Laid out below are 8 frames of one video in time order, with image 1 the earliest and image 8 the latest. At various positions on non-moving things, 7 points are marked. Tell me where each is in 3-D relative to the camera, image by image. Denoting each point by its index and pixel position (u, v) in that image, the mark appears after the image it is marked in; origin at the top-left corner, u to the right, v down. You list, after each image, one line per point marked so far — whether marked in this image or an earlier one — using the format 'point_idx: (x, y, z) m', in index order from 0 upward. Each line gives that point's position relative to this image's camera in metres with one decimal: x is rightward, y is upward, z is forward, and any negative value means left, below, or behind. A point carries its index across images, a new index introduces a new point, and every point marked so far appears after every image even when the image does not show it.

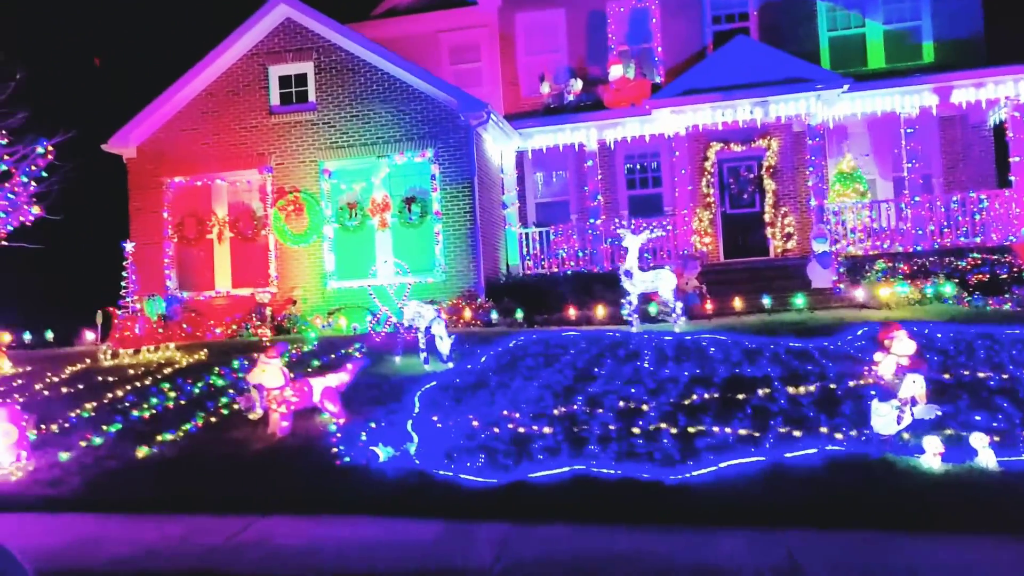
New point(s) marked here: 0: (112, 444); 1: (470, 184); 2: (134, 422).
0: (-2.8, -1.1, +6.0) m
1: (-0.6, +1.6, +12.7) m
2: (-2.9, -1.0, +6.6) m
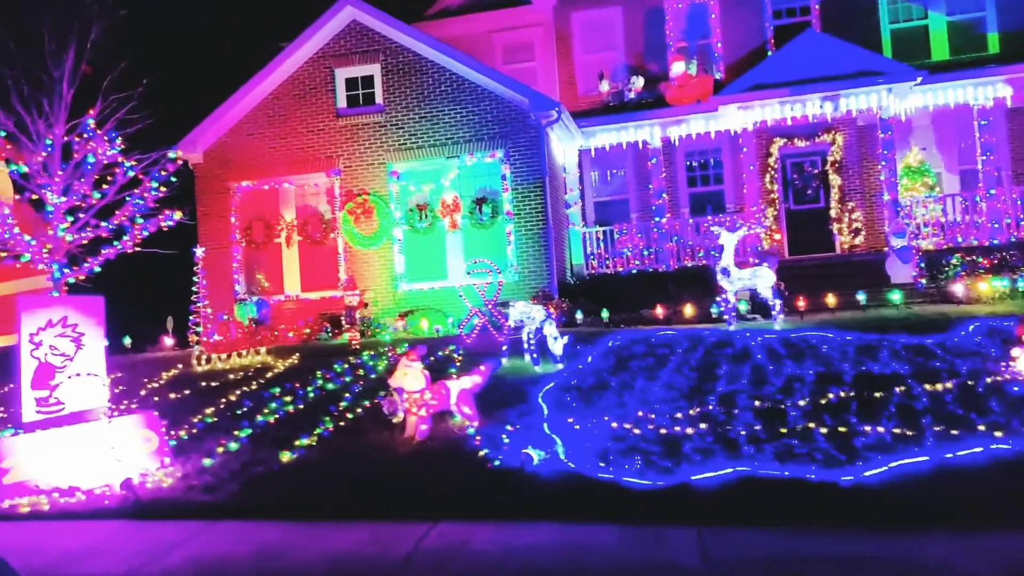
0: (-1.8, -1.1, +5.9) m
1: (+0.4, +1.5, +12.6) m
2: (-1.9, -1.1, +6.5) m
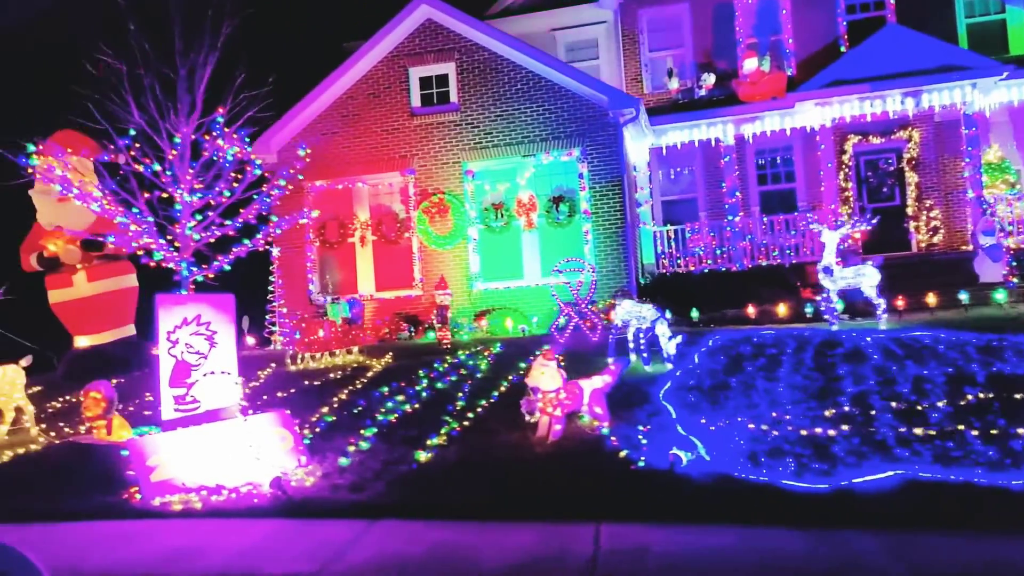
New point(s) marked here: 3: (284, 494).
0: (-0.9, -1.1, +5.9) m
1: (+1.6, +1.6, +12.5) m
2: (-0.9, -1.0, +6.5) m
3: (-1.4, -1.2, +5.2) m
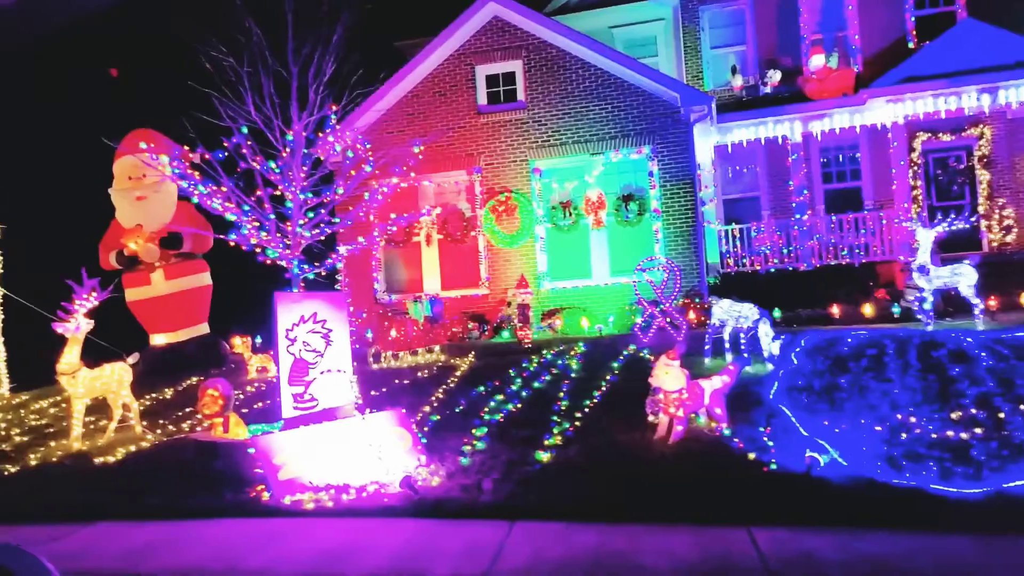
0: (-0.1, -1.1, +5.8) m
1: (+2.6, +1.6, +12.3) m
2: (-0.1, -1.0, +6.4) m
3: (-0.6, -1.2, +5.1) m
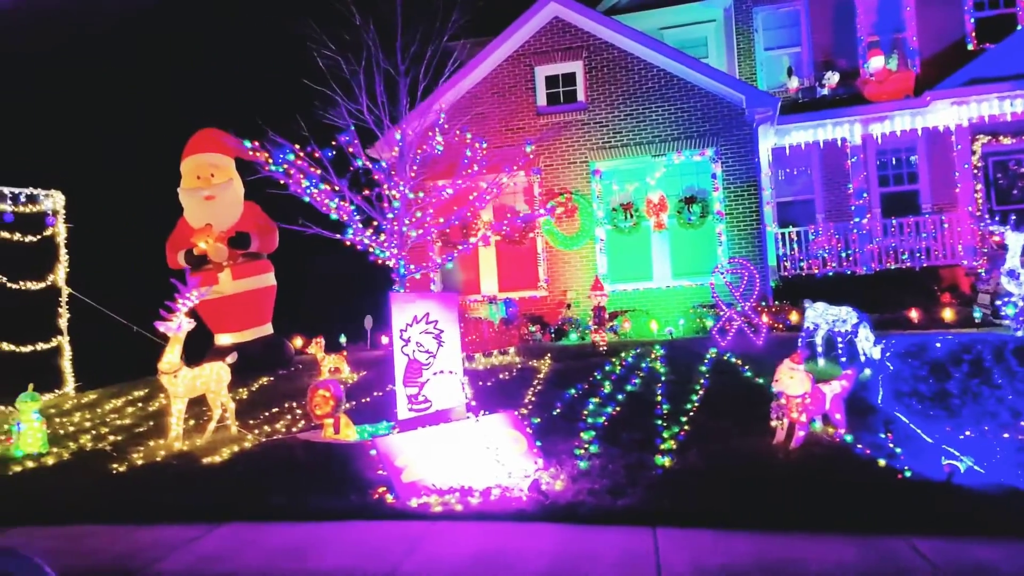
0: (+0.7, -1.1, +5.7) m
1: (+3.5, +1.5, +12.2) m
2: (+0.7, -1.0, +6.3) m
3: (+0.2, -1.2, +5.0) m
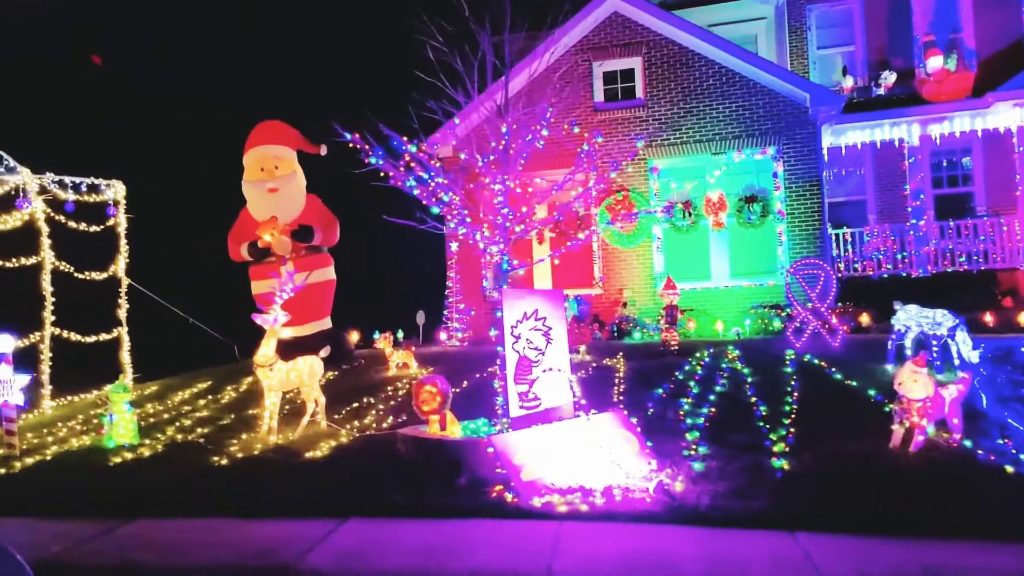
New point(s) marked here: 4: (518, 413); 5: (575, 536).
0: (+1.4, -1.1, +5.7) m
1: (+4.3, +1.5, +12.1) m
2: (+1.4, -1.0, +6.2) m
3: (+0.9, -1.2, +4.9) m
4: (0.0, -0.8, +5.6) m
5: (+0.3, -1.3, +4.4) m
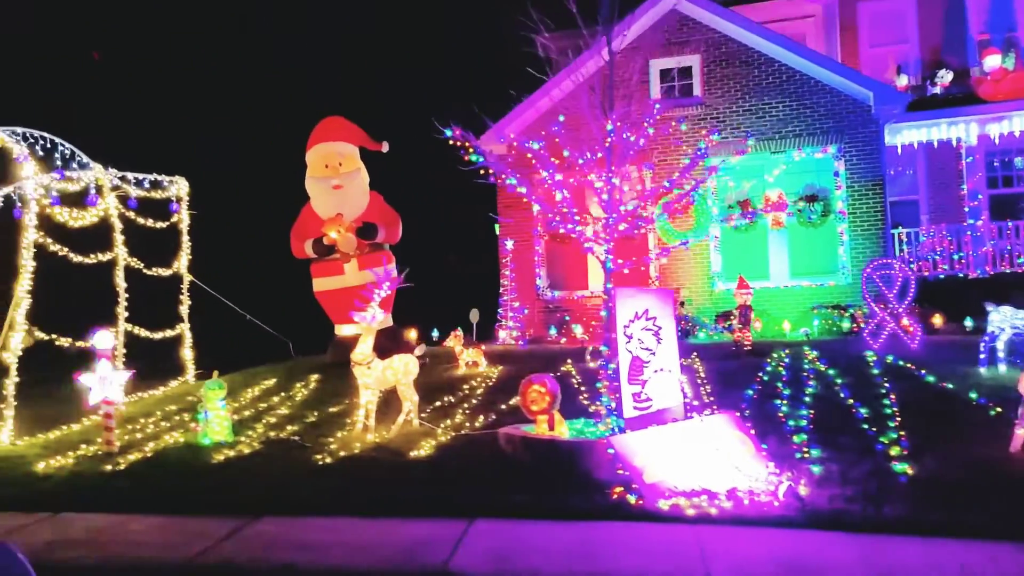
0: (+2.2, -1.1, +5.6) m
1: (+5.2, +1.5, +11.9) m
2: (+2.2, -1.0, +6.2) m
3: (+1.6, -1.2, +4.9) m
4: (+0.8, -0.8, +5.5) m
5: (+1.0, -1.3, +4.3) m
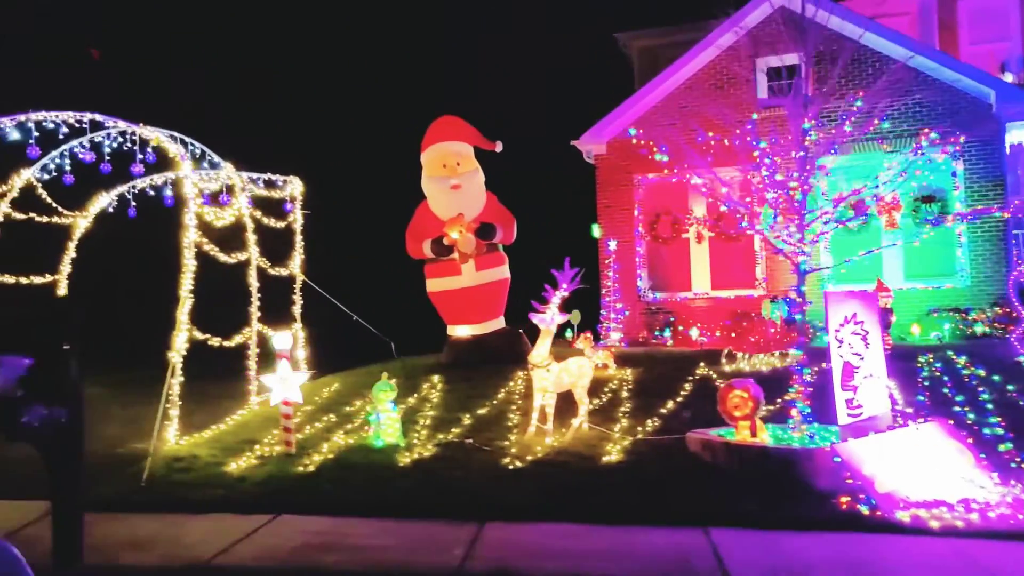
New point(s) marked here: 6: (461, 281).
0: (+3.5, -1.1, +5.4) m
1: (+6.7, +1.5, +11.6) m
2: (+3.5, -1.1, +5.9) m
3: (+2.9, -1.2, +4.7) m
4: (+2.1, -0.8, +5.3) m
5: (+2.3, -1.3, +4.2) m
6: (-0.6, +0.1, +10.6) m
